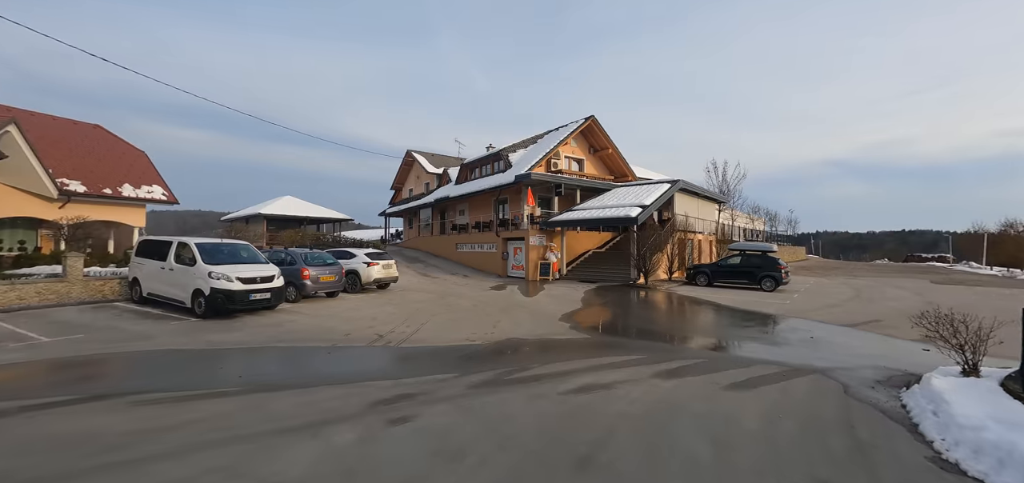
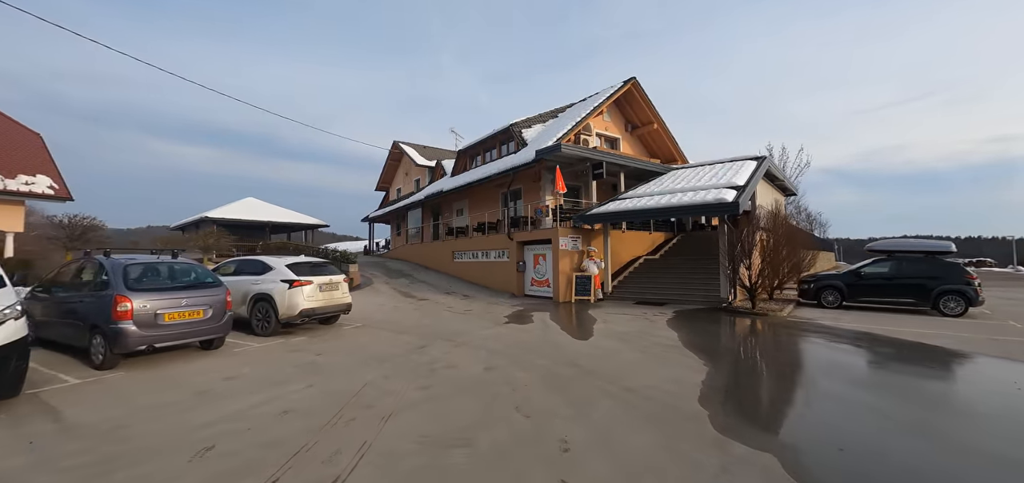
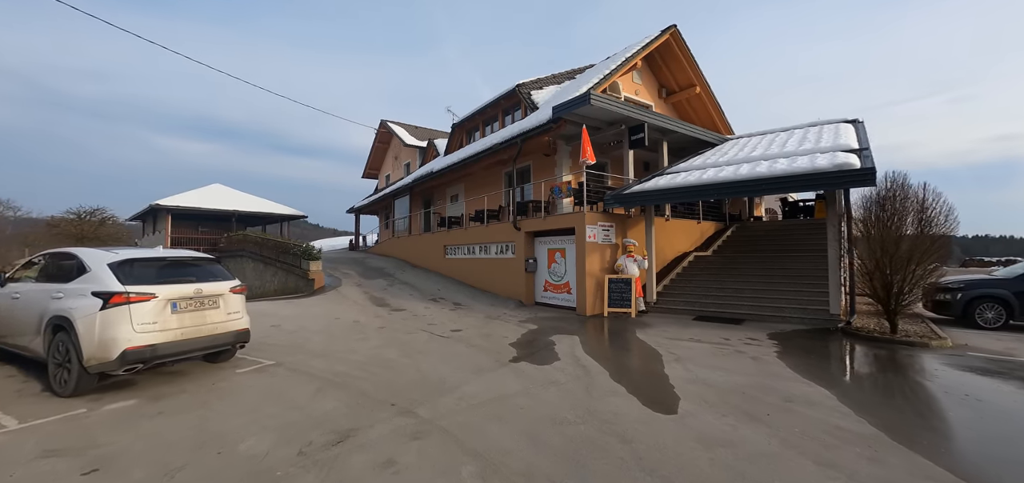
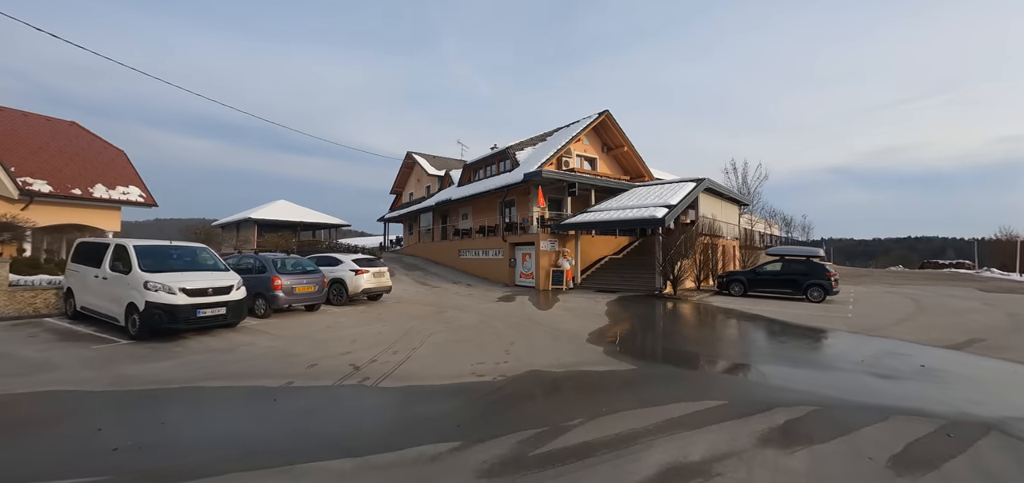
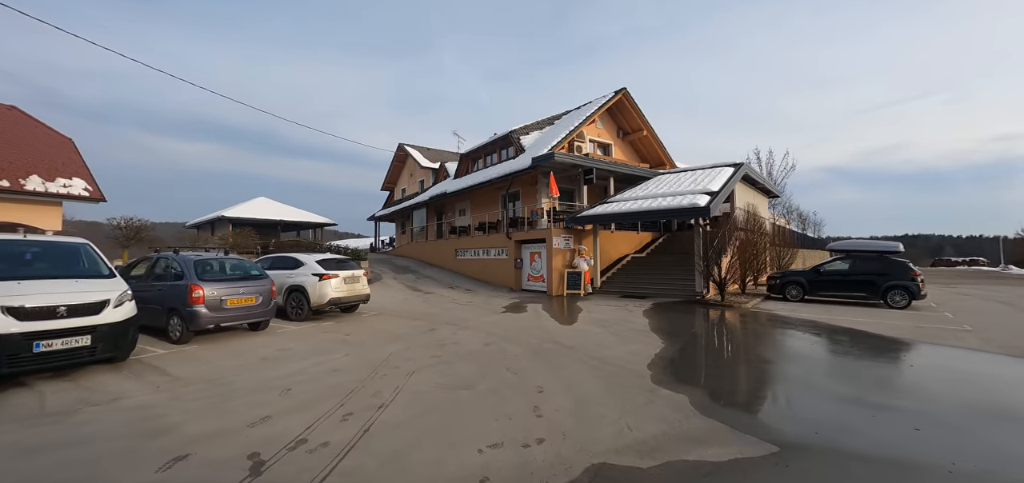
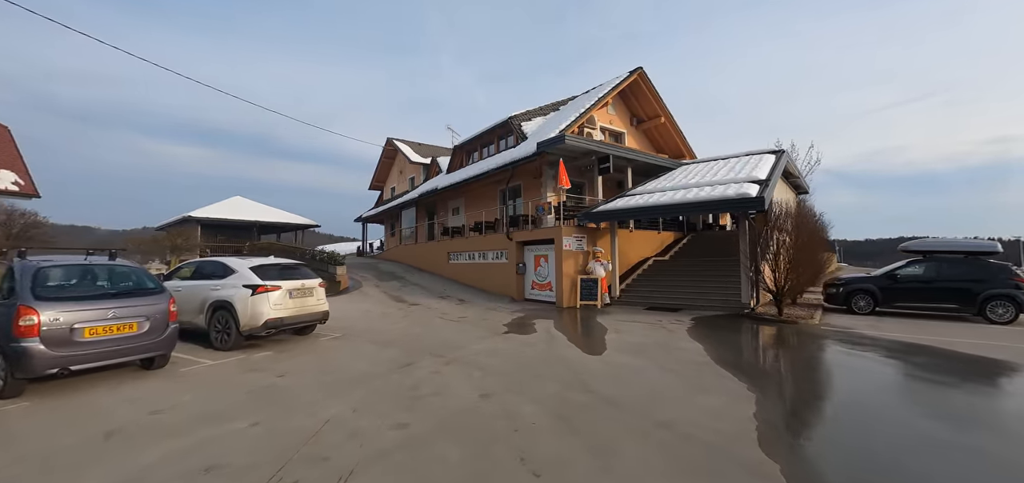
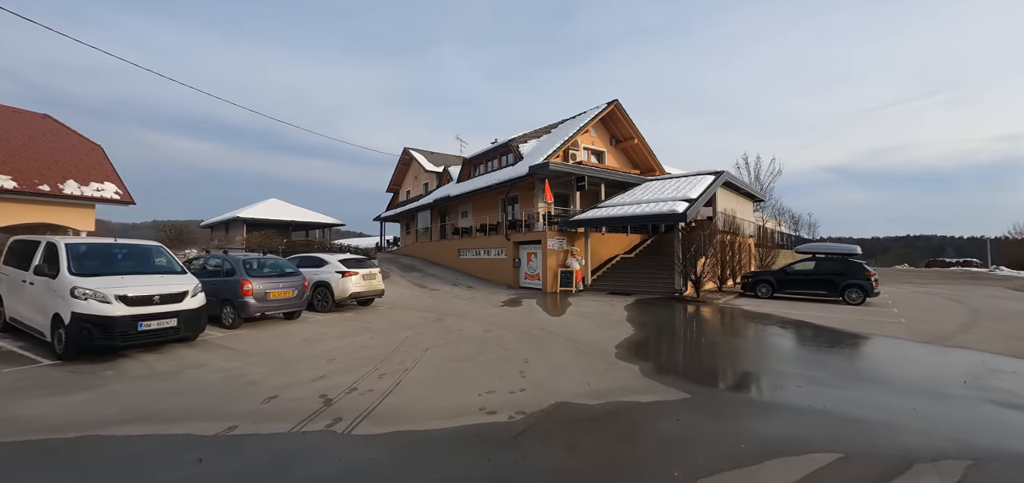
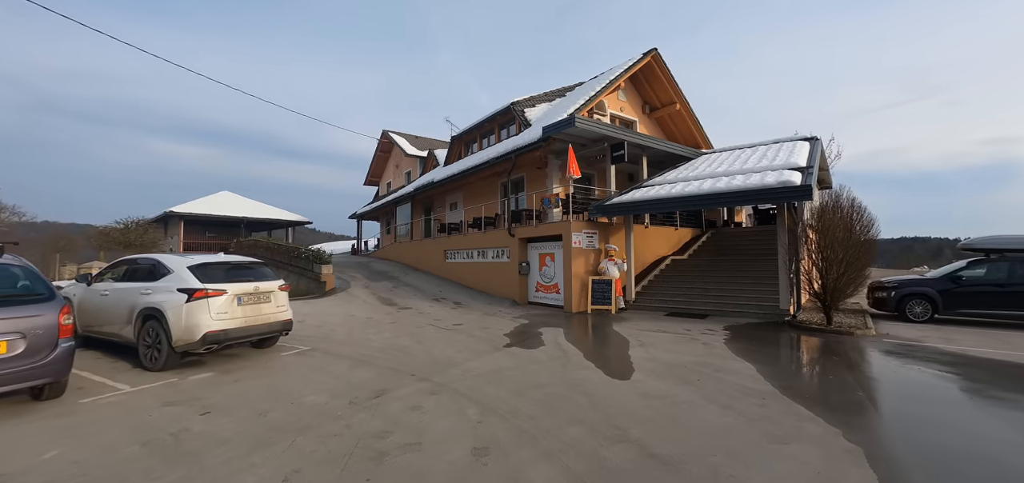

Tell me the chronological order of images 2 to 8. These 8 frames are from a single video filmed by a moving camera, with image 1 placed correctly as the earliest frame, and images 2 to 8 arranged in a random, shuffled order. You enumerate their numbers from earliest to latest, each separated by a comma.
4, 7, 5, 2, 6, 8, 3
